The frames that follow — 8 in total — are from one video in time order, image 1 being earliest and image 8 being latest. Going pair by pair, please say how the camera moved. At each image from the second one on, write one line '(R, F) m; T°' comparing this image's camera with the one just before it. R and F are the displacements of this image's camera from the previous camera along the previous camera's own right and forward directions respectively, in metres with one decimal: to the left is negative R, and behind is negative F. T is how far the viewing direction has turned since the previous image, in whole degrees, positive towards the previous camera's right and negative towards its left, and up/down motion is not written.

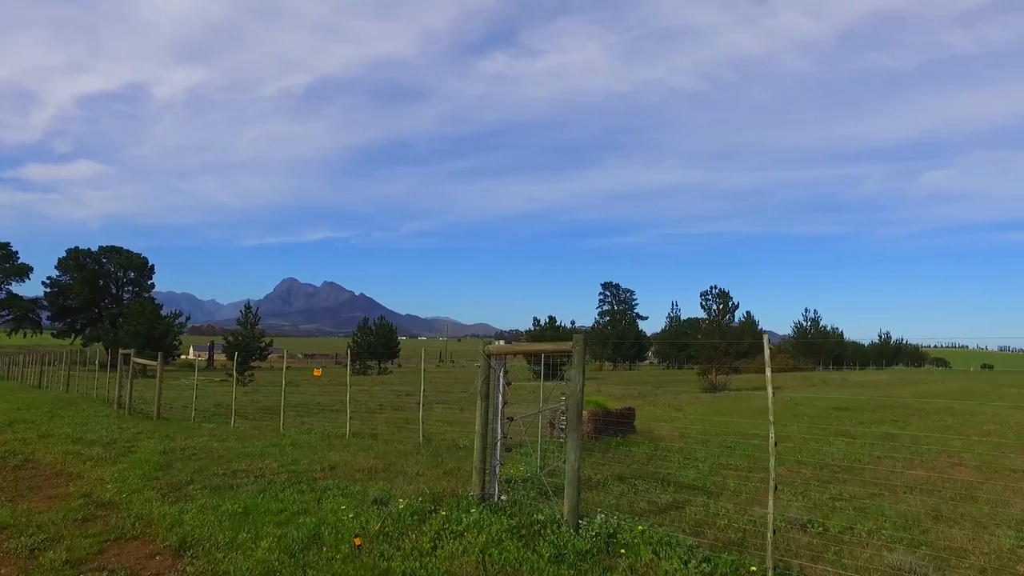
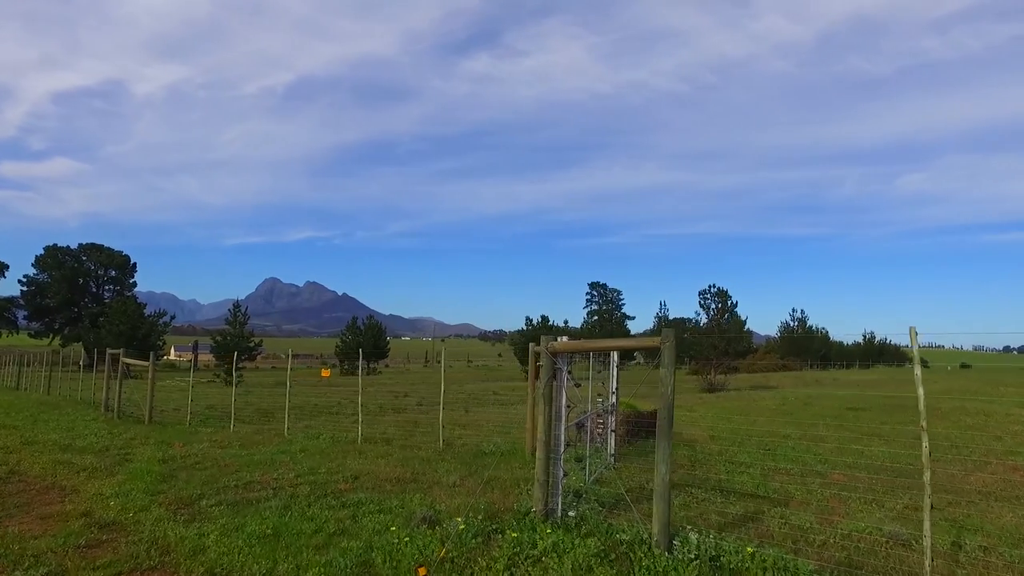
(-0.8, +0.9) m; +1°
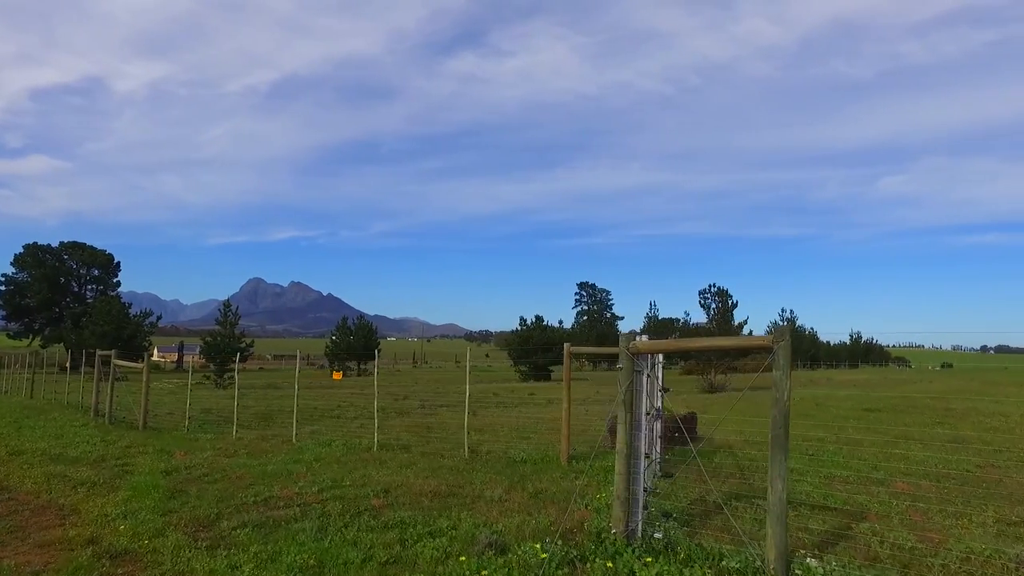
(-0.7, +0.8) m; +1°
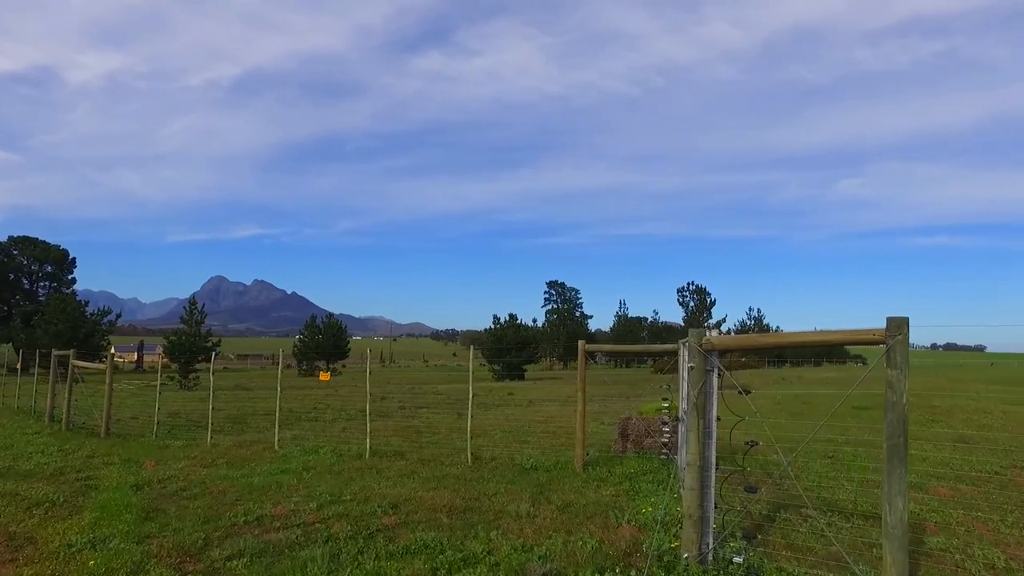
(-0.6, +0.9) m; +3°
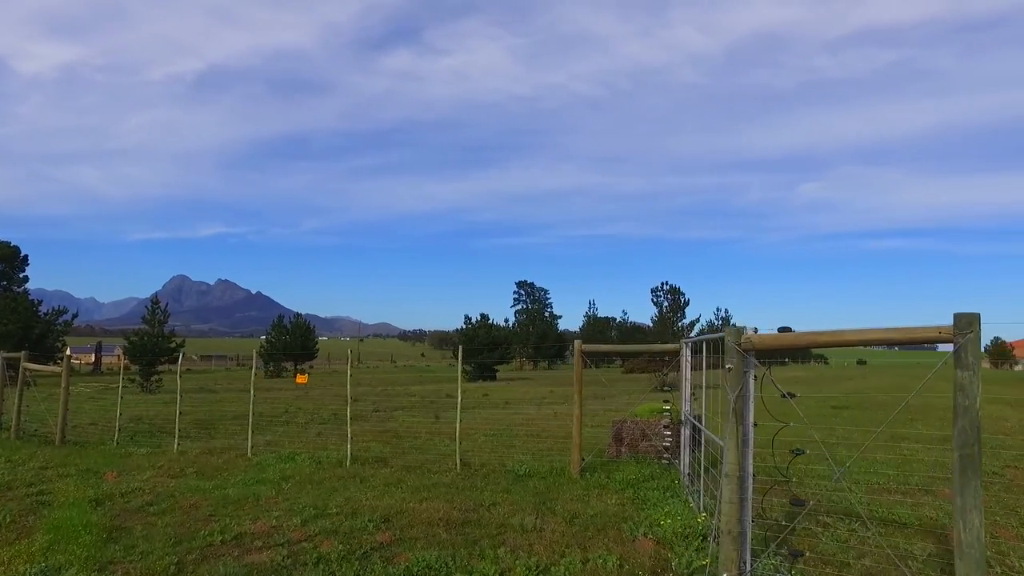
(-0.3, +0.5) m; +3°
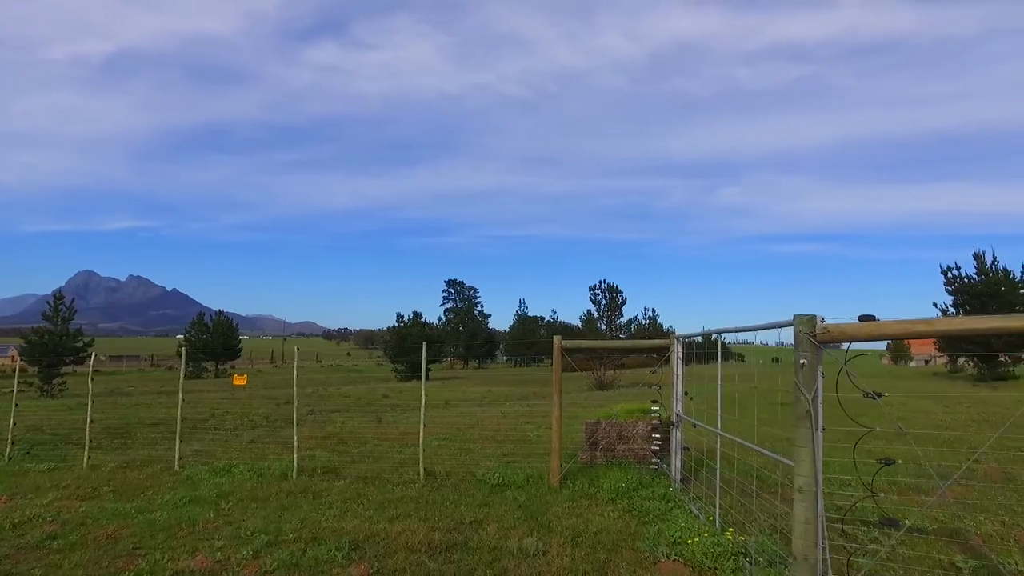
(-0.5, +0.9) m; +6°
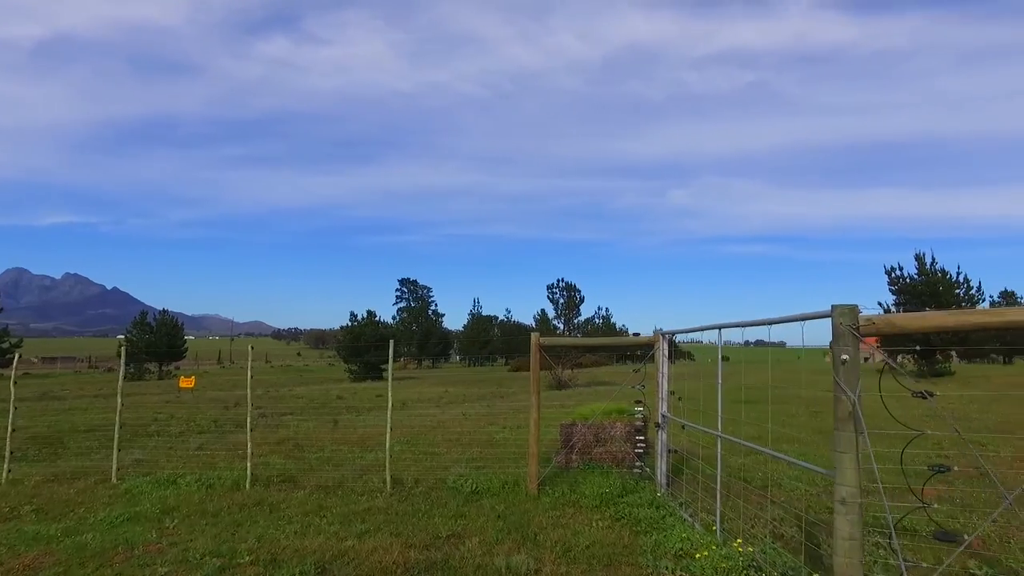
(-0.2, +0.5) m; +4°
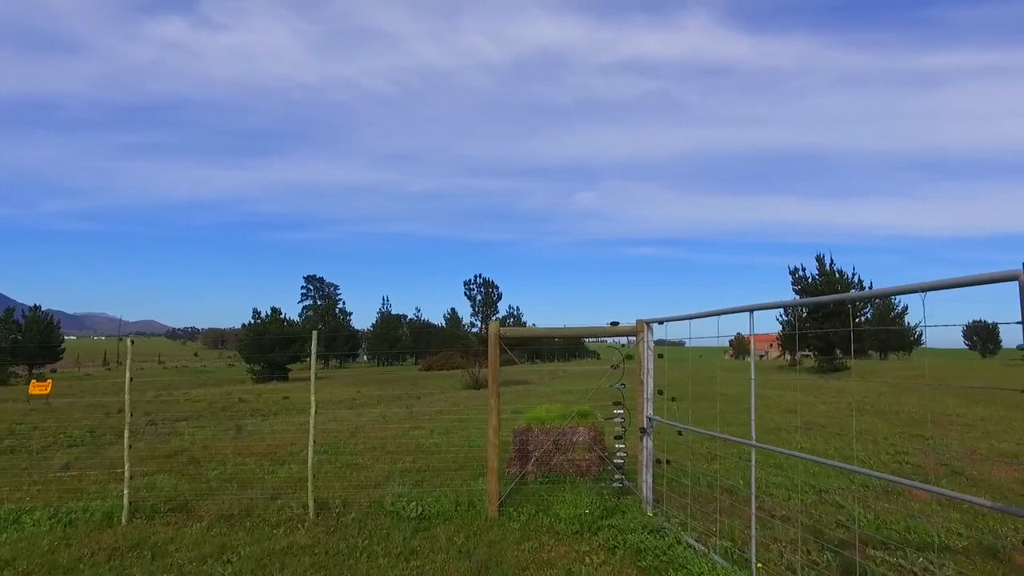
(-0.4, +1.4) m; +8°
